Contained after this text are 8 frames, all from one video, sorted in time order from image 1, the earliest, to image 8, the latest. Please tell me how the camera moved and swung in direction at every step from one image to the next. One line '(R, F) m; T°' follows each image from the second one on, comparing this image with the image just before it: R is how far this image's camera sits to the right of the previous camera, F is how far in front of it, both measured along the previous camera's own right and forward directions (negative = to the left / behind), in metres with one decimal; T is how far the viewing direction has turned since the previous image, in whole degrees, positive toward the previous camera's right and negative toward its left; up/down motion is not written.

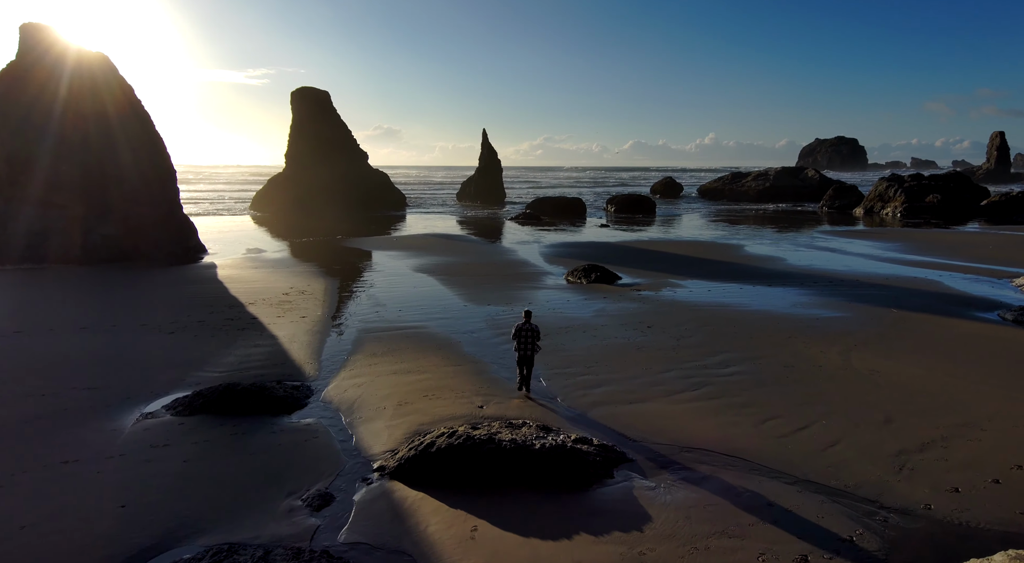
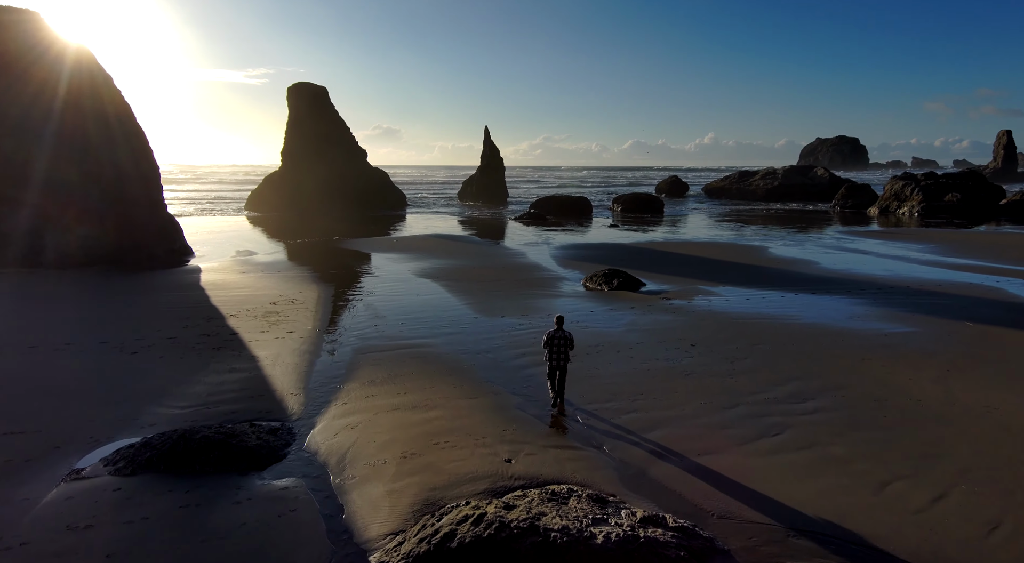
(-0.4, +1.8) m; 0°
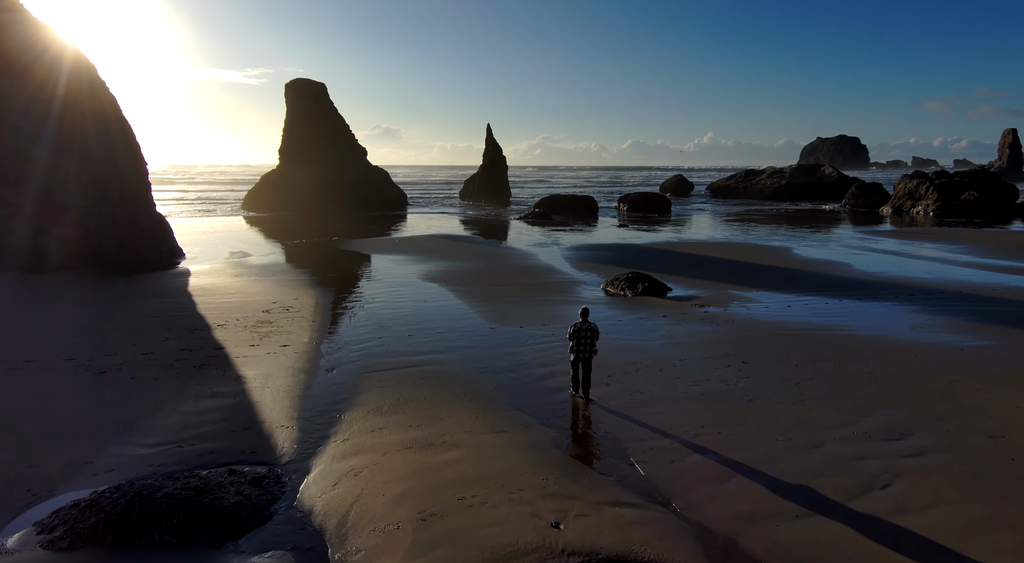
(-0.4, +1.4) m; 0°
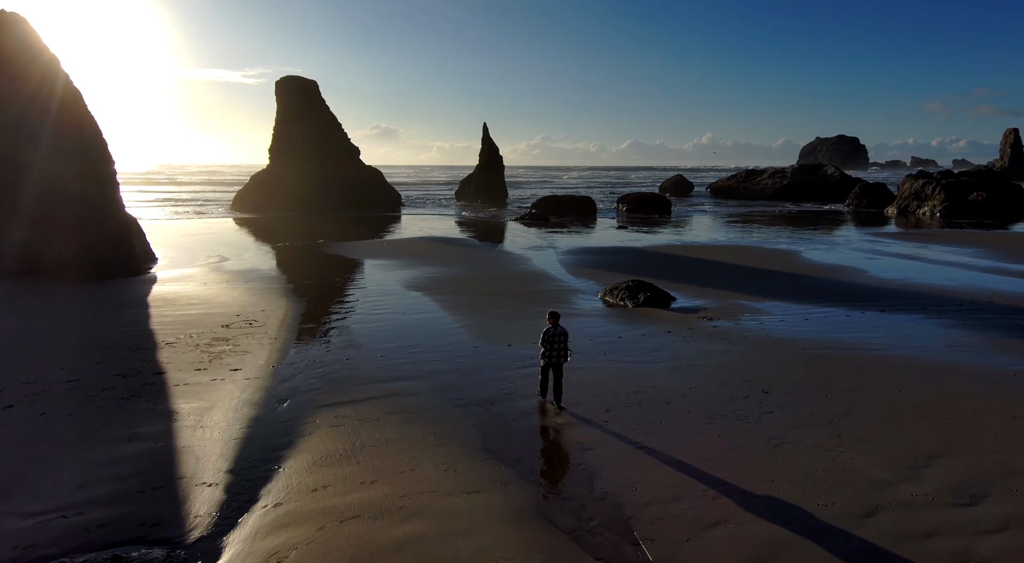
(+0.2, +1.3) m; 0°
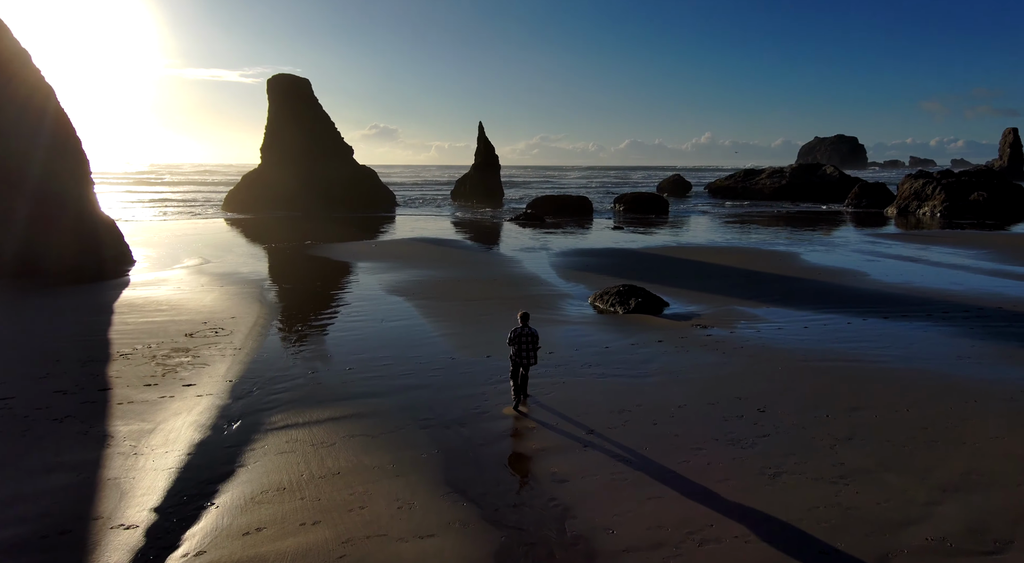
(+0.3, +0.7) m; 0°
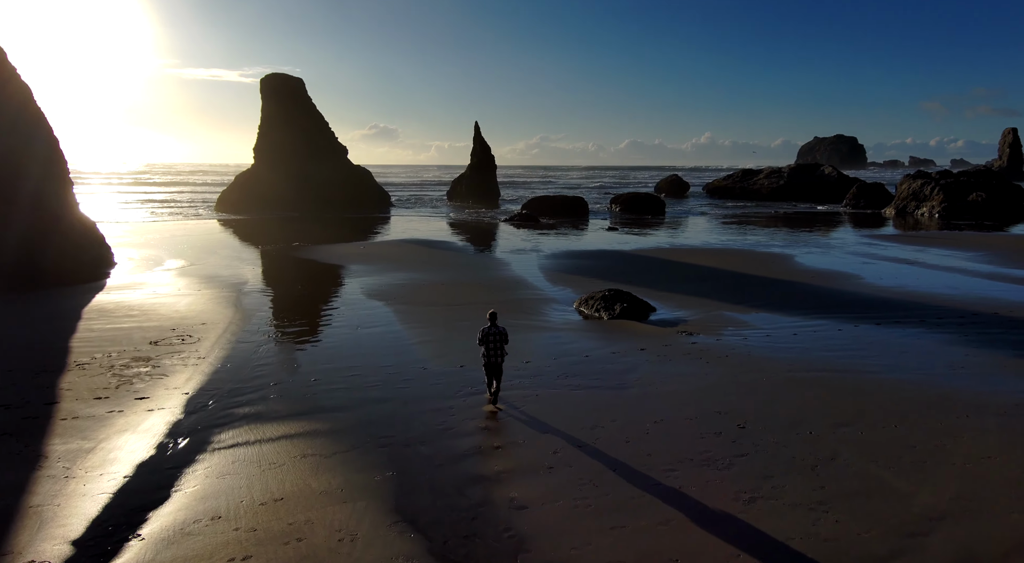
(+0.4, +0.4) m; 0°
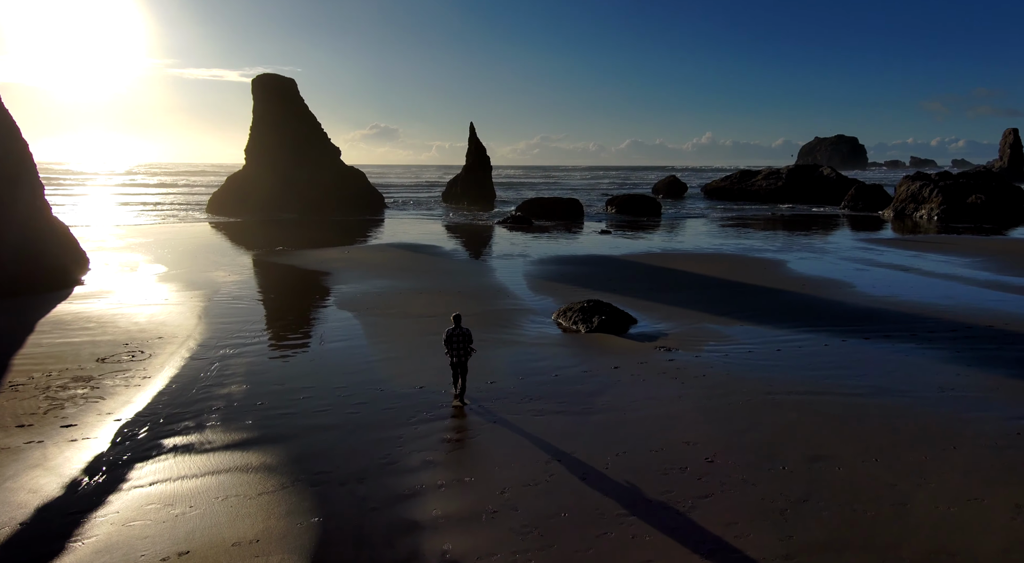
(+0.6, +0.6) m; 0°
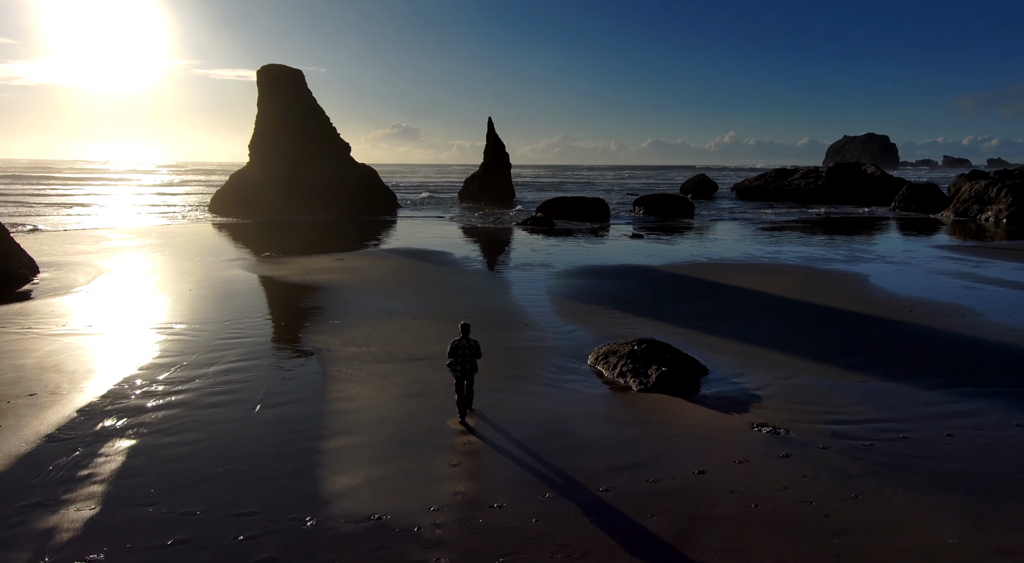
(0.0, +3.7) m; -2°
